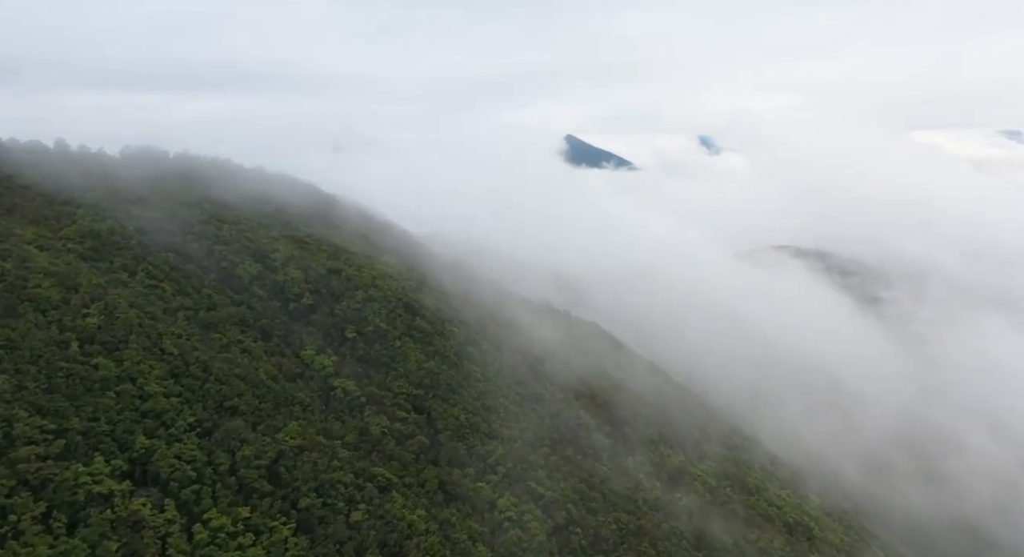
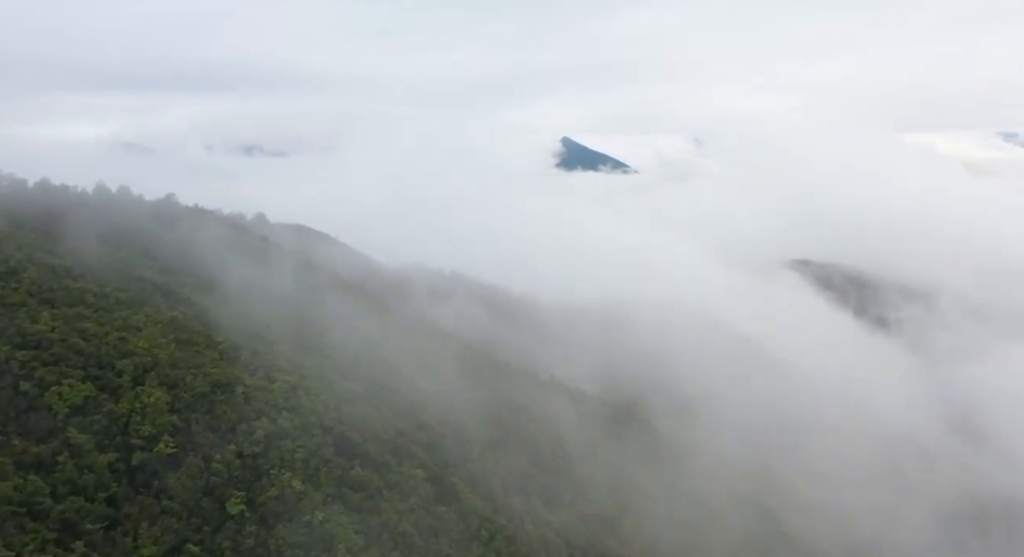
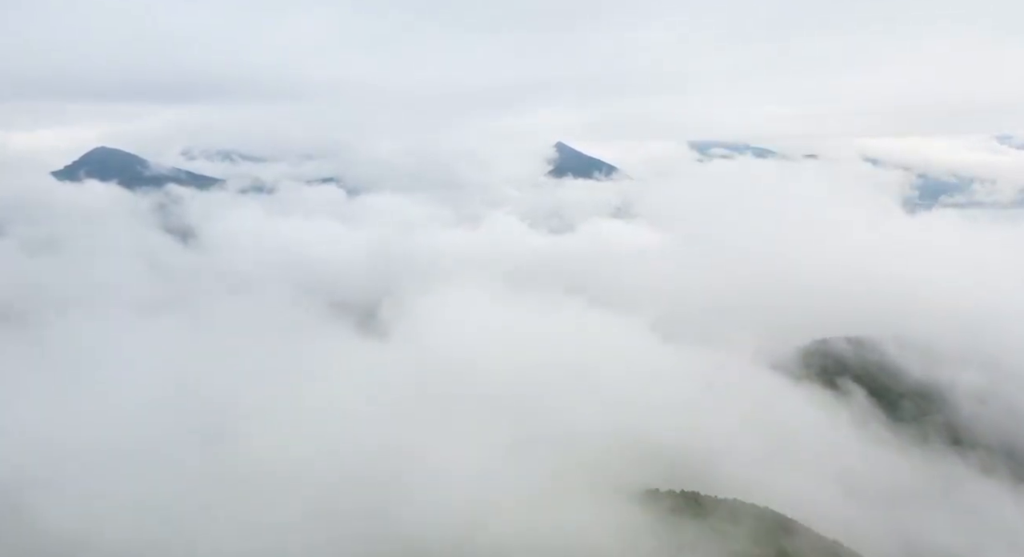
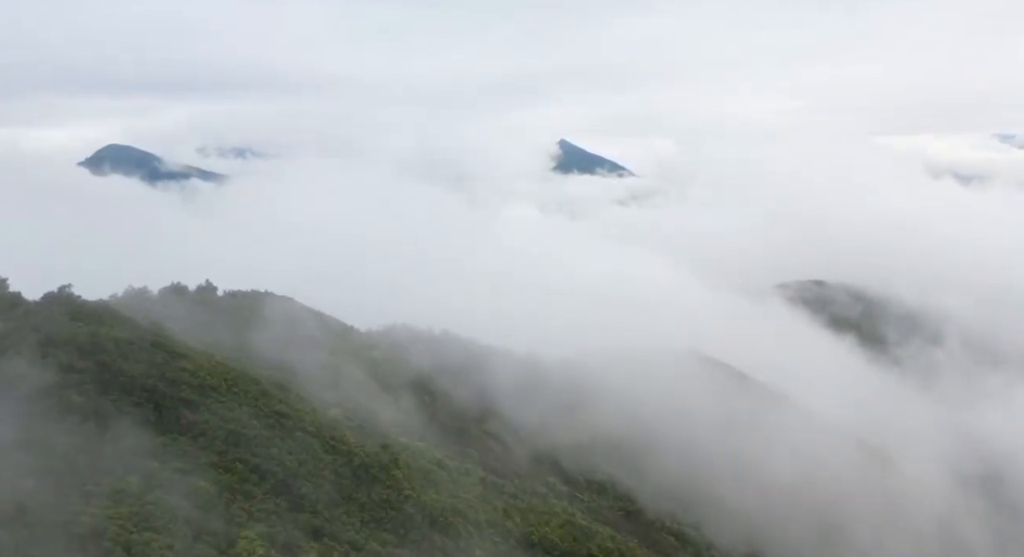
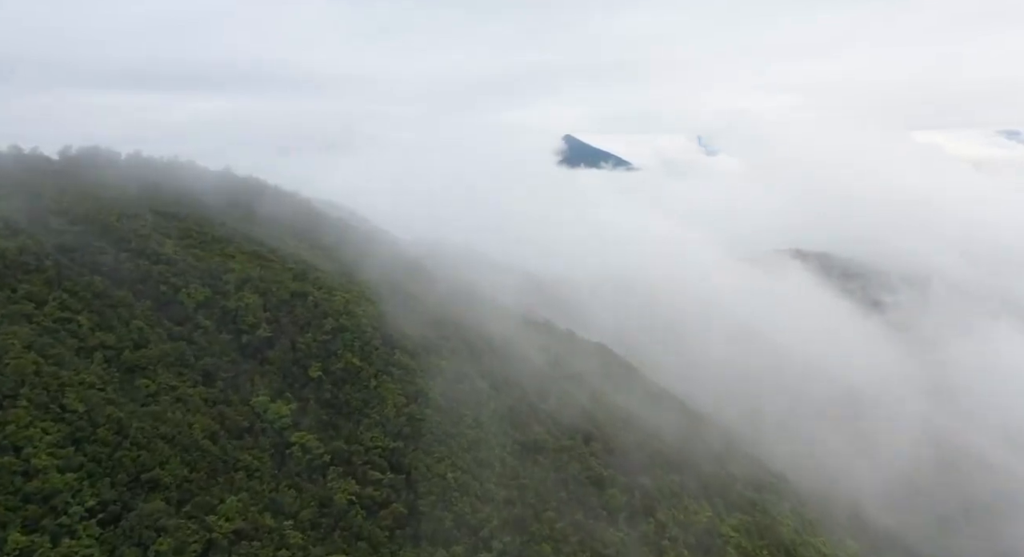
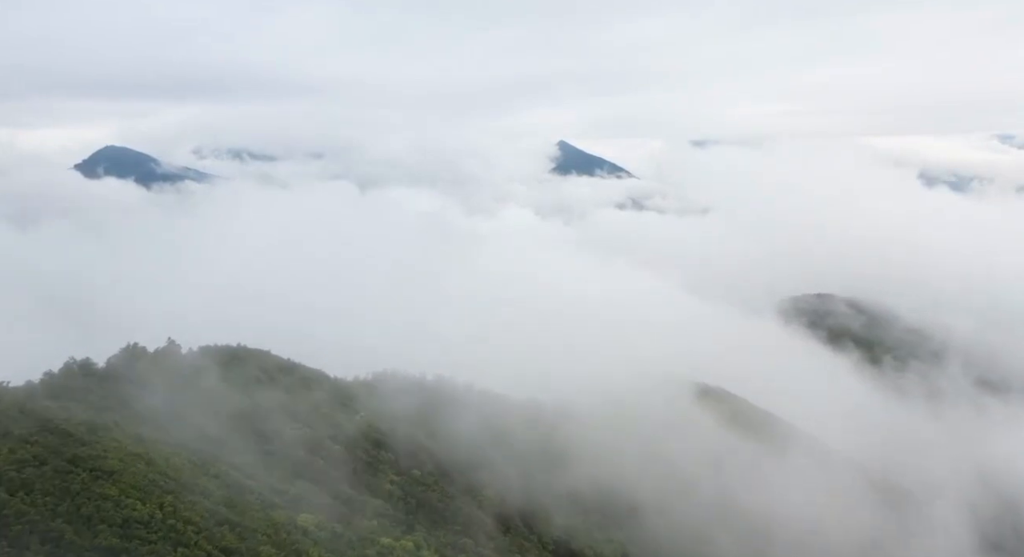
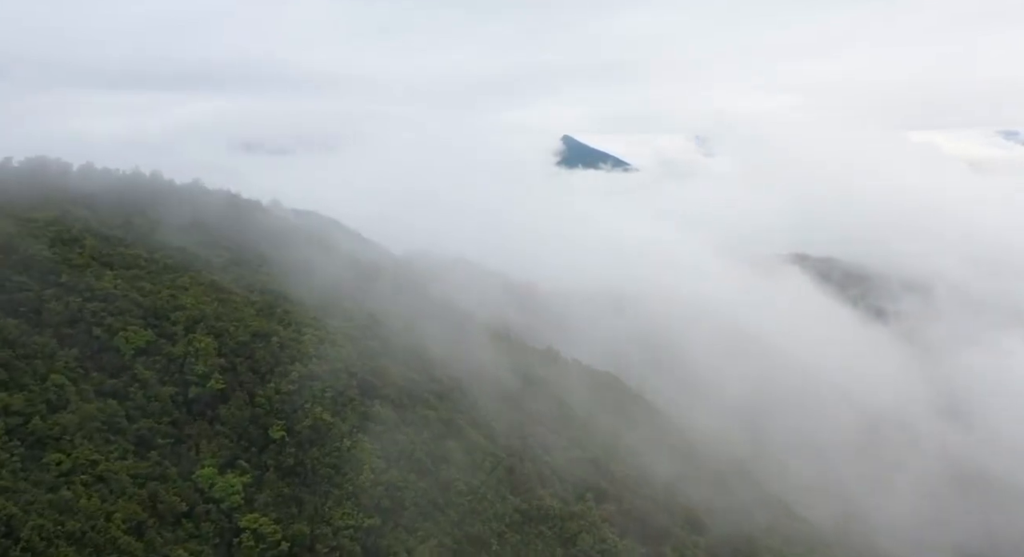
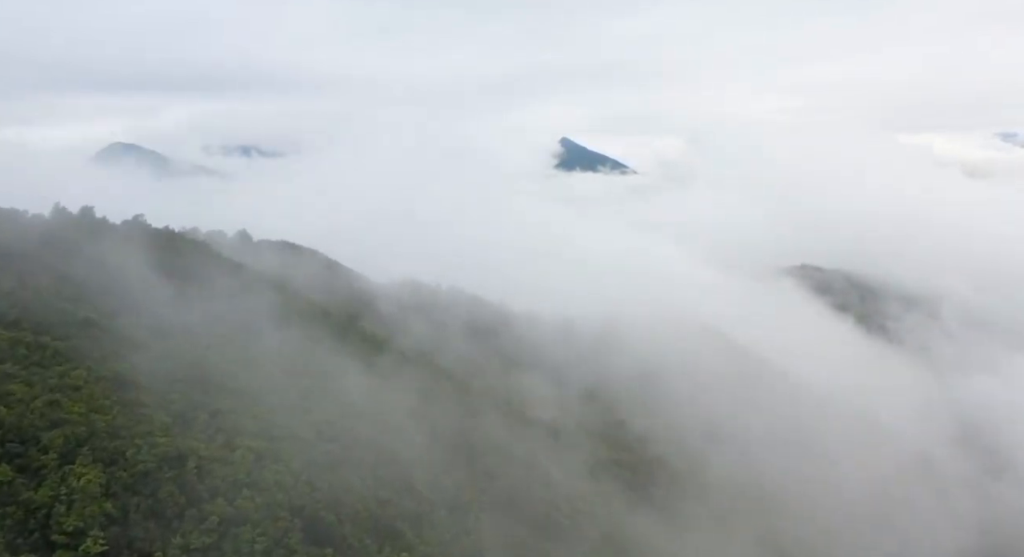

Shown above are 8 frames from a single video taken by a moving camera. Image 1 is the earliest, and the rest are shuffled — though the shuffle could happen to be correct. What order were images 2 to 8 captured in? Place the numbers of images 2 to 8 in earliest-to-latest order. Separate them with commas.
5, 7, 2, 8, 4, 6, 3
